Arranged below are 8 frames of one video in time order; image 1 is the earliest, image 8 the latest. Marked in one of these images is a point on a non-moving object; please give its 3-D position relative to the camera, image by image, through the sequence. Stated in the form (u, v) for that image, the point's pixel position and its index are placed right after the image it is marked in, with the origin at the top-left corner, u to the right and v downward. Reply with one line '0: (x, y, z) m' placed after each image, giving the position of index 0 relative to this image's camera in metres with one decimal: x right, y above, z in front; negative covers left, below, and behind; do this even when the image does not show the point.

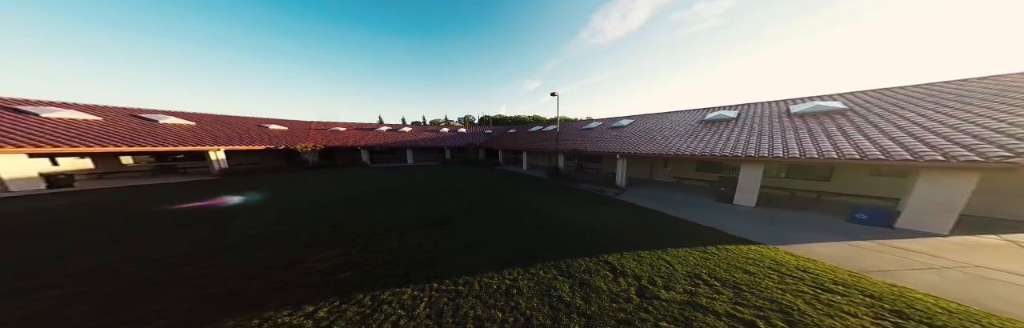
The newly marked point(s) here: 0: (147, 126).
0: (-17.6, +2.0, +9.3) m
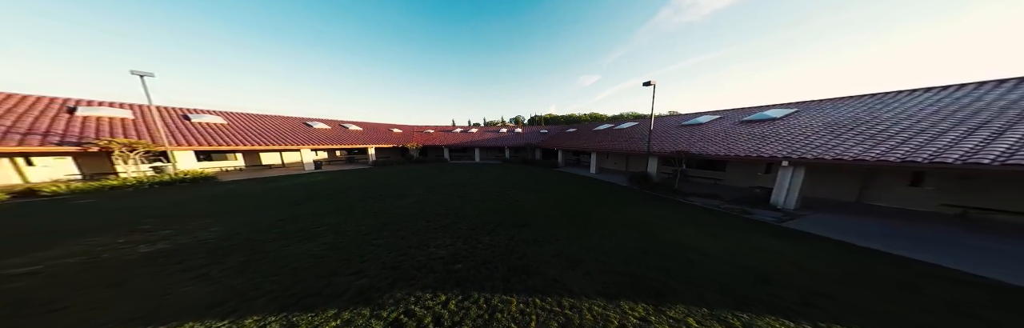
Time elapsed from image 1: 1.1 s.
0: (-13.2, +2.3, +14.7) m
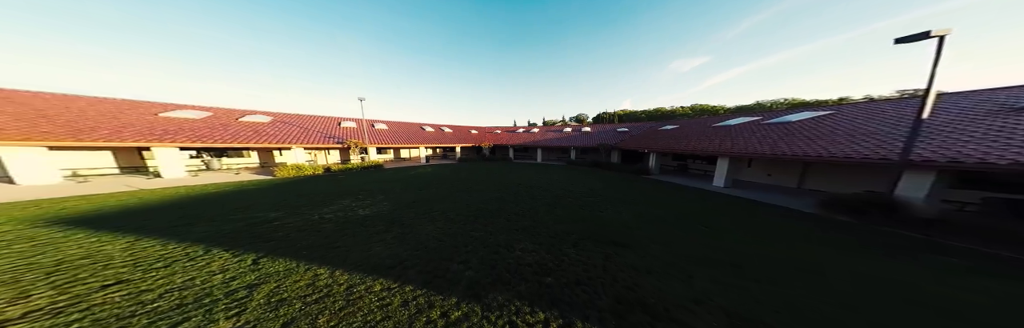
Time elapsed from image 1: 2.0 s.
0: (-5.9, +2.1, +18.7) m
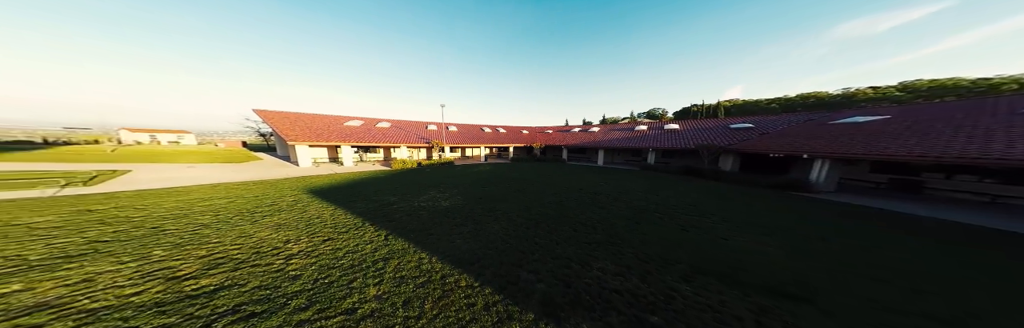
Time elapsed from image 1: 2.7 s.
0: (+0.4, +2.0, +19.2) m
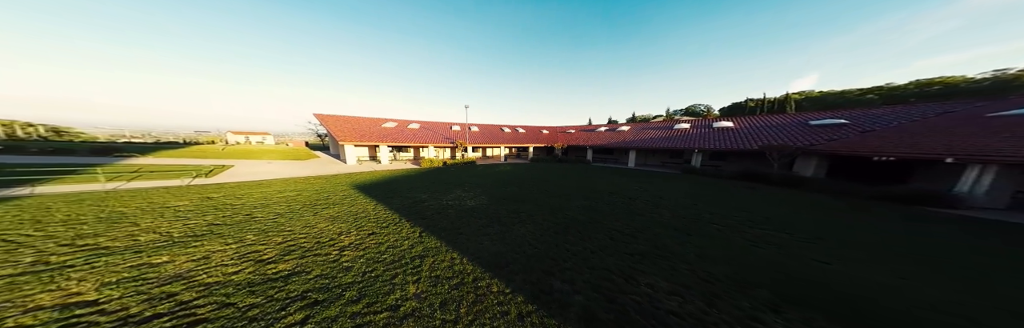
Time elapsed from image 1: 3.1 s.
0: (+3.1, +1.9, +18.8) m
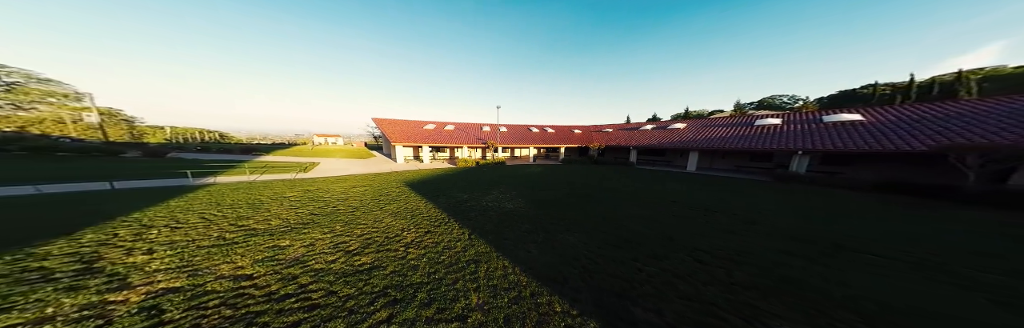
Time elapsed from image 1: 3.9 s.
0: (+7.3, +1.5, +17.6) m
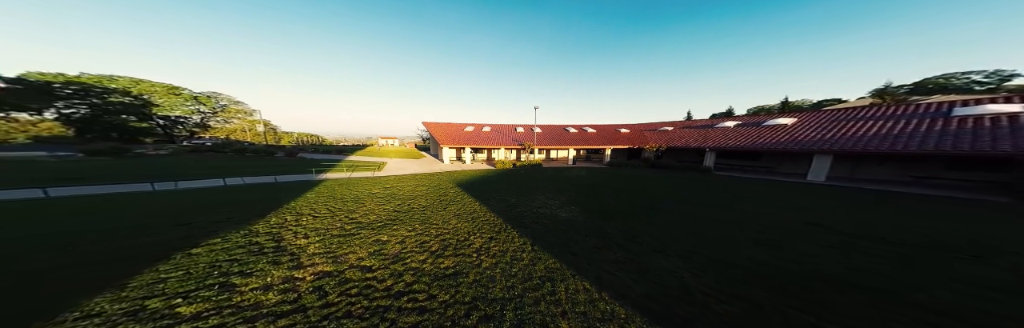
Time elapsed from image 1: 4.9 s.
0: (+12.4, +0.7, +15.0) m
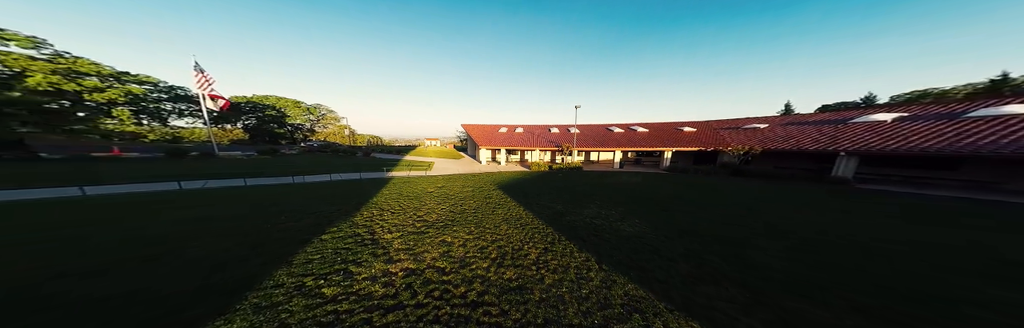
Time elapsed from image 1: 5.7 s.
0: (+16.5, +0.1, +11.1) m
